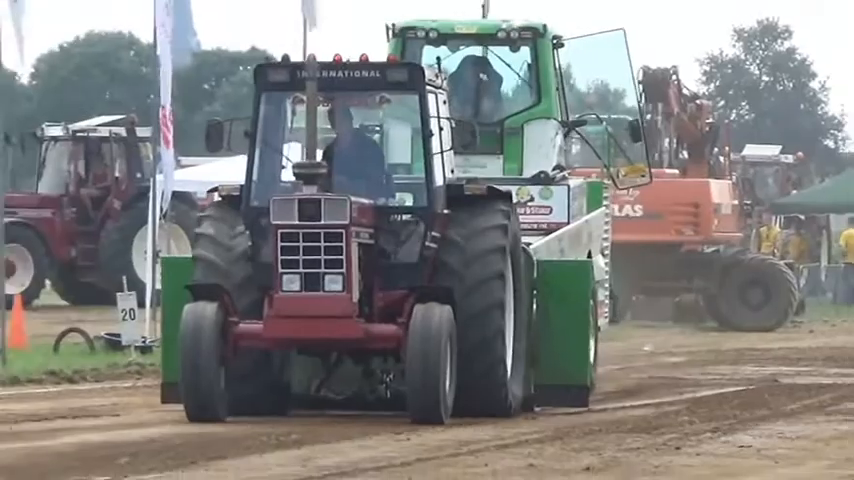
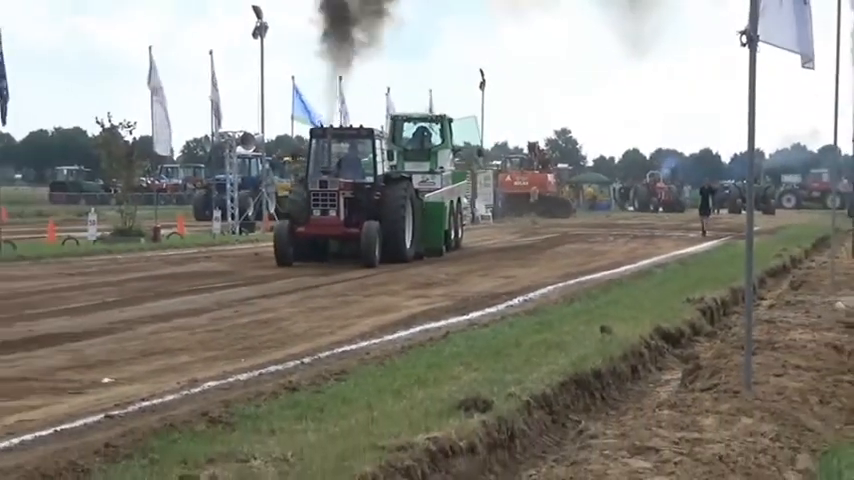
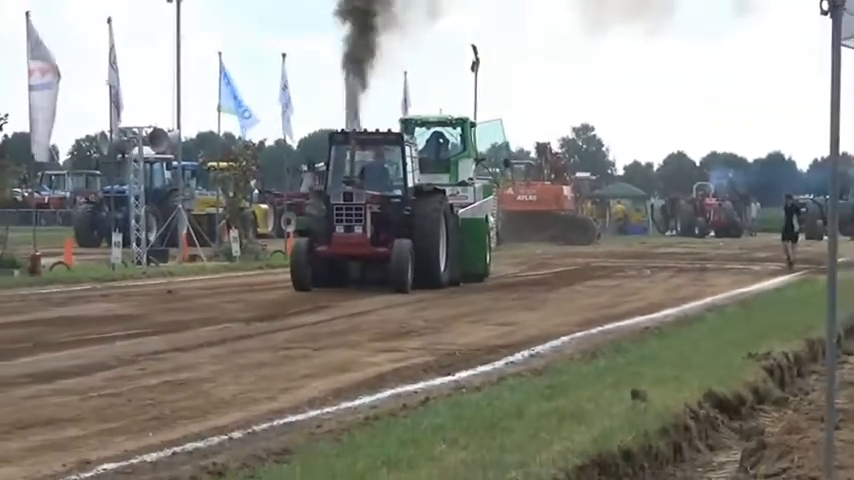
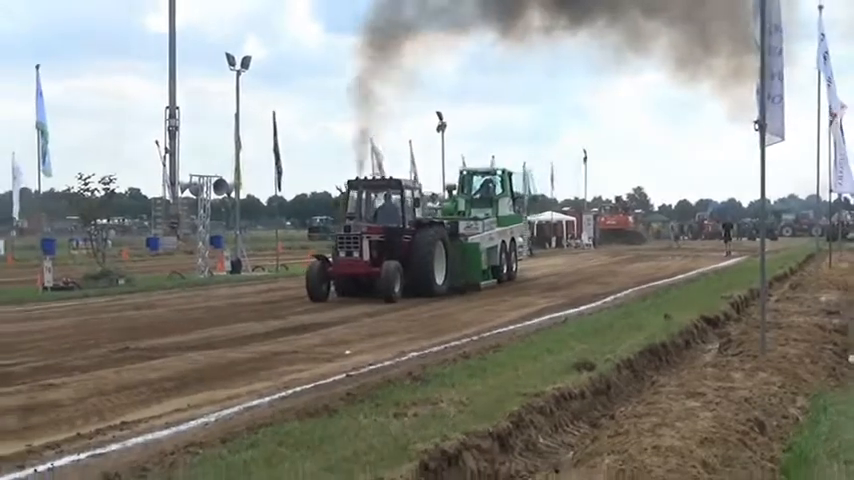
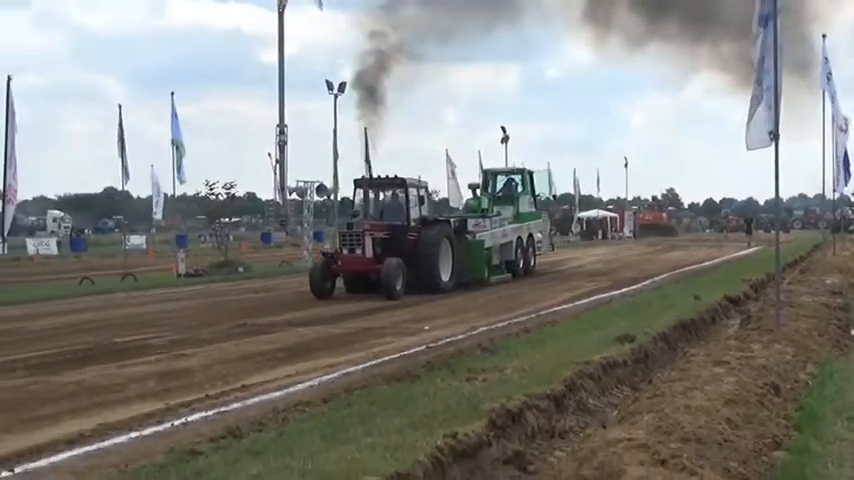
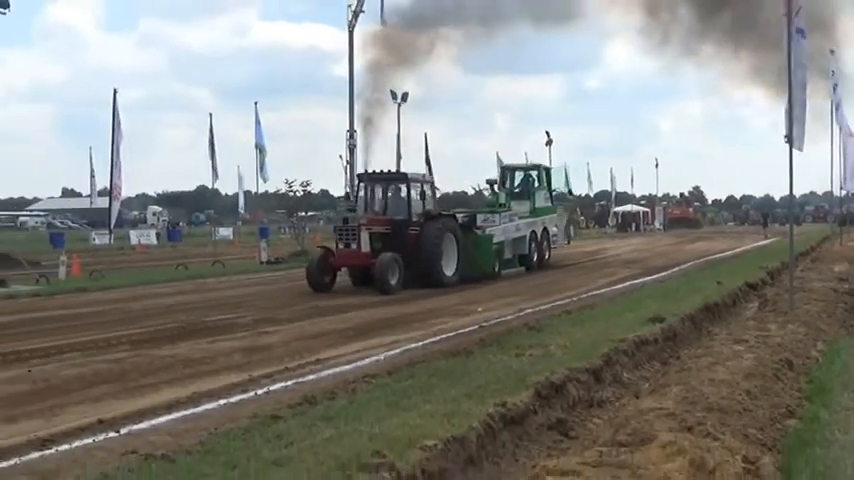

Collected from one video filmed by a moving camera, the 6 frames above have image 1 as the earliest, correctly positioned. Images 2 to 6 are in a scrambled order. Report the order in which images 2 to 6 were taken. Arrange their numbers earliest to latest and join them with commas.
3, 2, 4, 5, 6
